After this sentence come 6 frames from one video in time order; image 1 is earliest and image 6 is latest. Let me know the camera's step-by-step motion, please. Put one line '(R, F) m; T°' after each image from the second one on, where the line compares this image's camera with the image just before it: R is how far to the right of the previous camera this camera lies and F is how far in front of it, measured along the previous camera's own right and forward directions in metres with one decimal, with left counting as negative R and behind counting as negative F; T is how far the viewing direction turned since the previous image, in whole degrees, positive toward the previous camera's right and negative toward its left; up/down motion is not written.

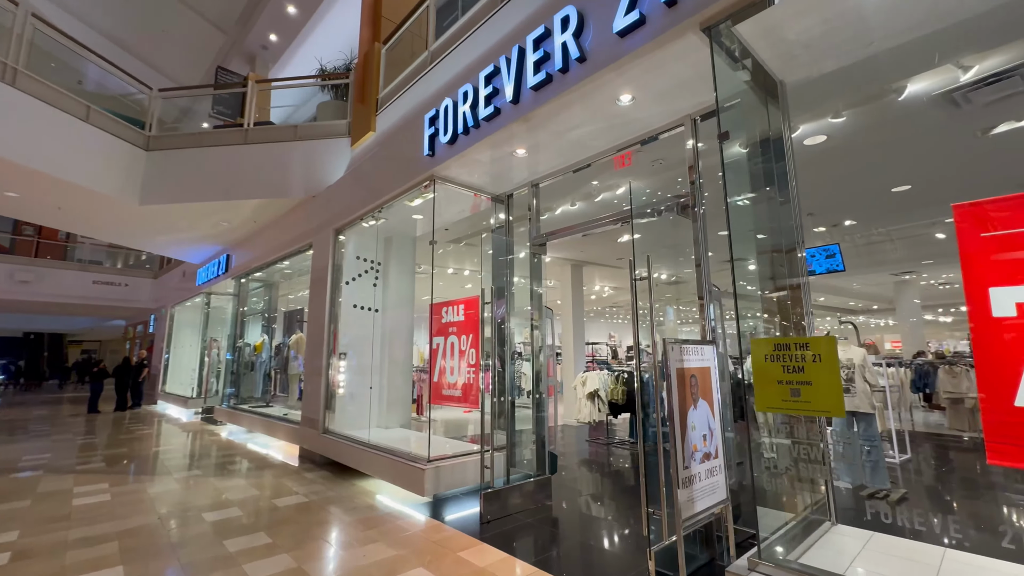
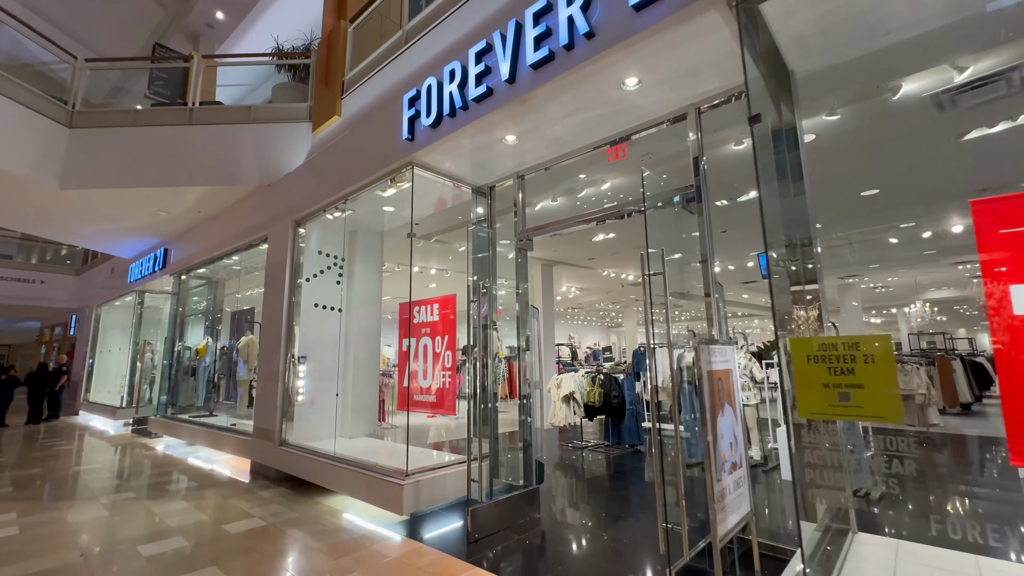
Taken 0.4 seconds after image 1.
(-0.4, +0.4) m; +6°
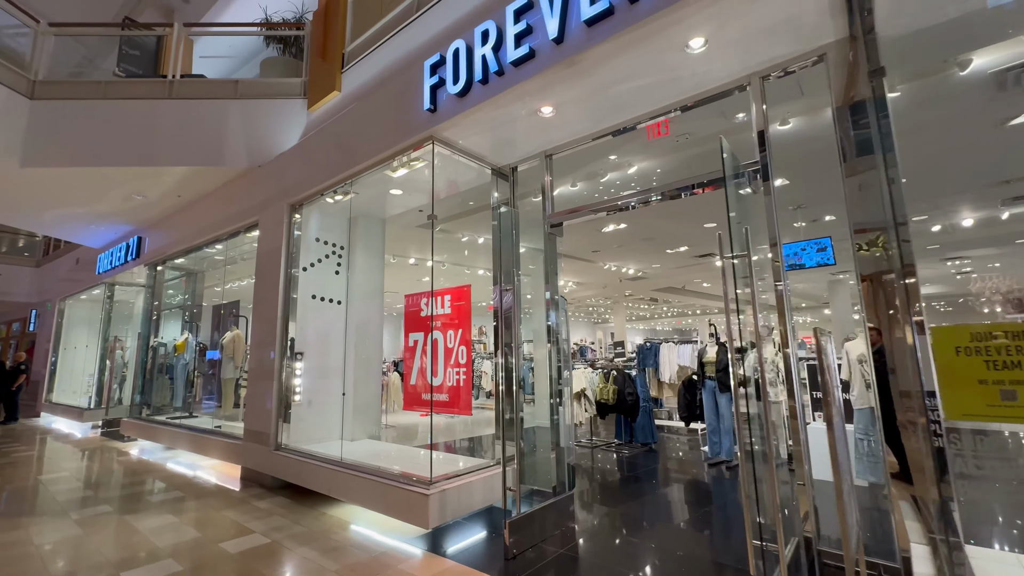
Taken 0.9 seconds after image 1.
(-0.6, +0.5) m; +3°
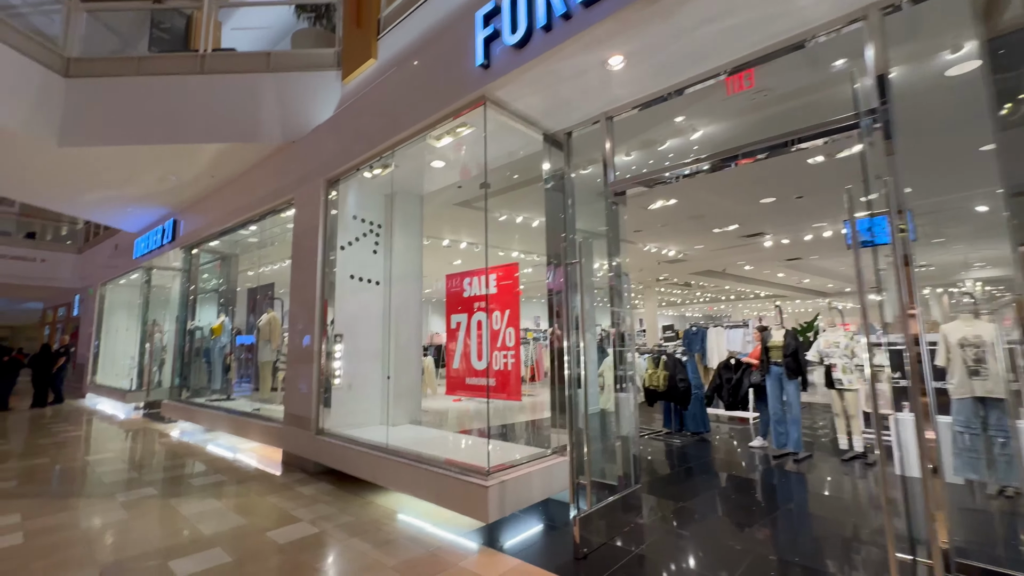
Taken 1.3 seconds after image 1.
(-0.4, +0.4) m; -3°
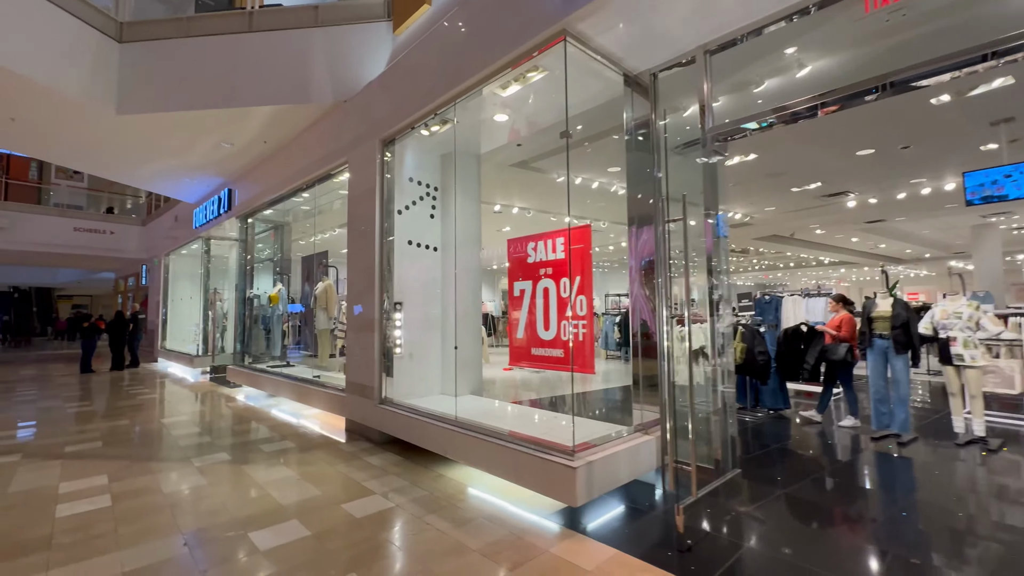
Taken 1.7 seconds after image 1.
(-0.5, +0.5) m; -5°
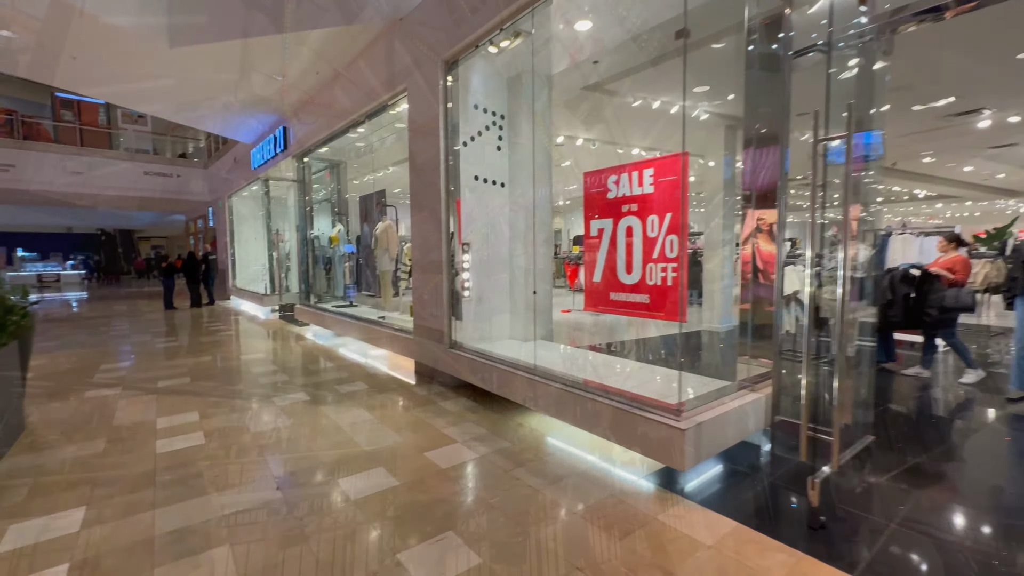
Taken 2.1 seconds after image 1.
(-0.4, +0.5) m; -6°
